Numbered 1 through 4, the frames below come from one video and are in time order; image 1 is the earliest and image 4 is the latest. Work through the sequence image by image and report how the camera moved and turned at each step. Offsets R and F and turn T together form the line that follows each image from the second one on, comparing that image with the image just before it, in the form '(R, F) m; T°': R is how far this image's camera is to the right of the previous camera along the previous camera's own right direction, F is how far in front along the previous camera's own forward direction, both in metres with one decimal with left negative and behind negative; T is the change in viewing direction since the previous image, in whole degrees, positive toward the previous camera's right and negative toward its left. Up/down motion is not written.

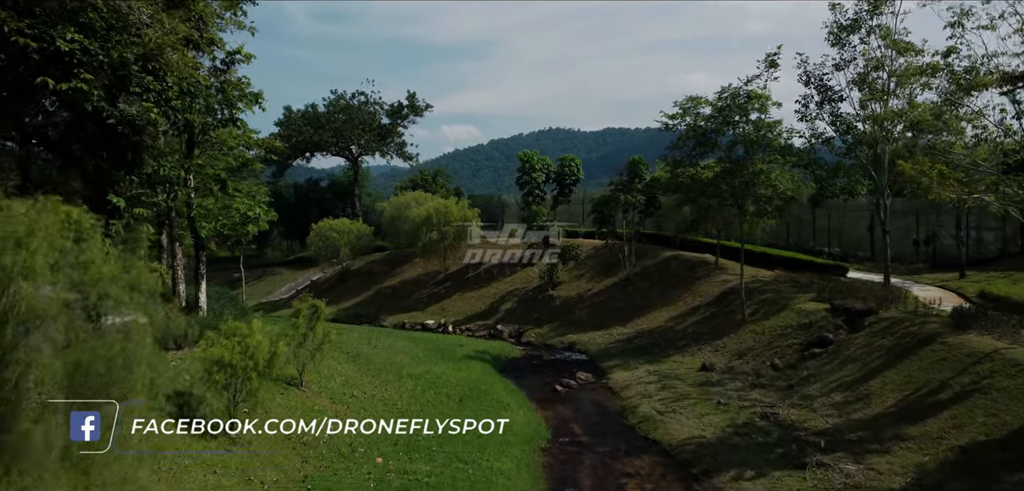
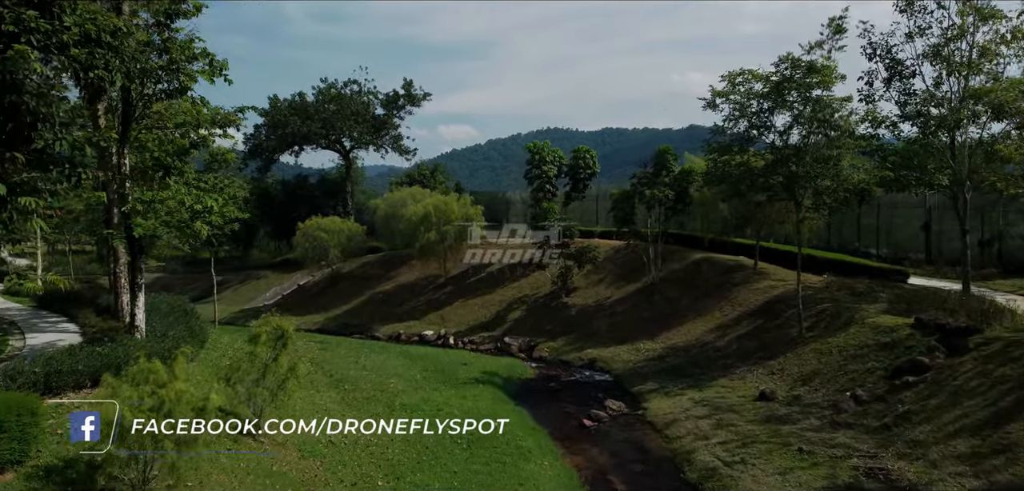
(-0.5, +3.7) m; 0°
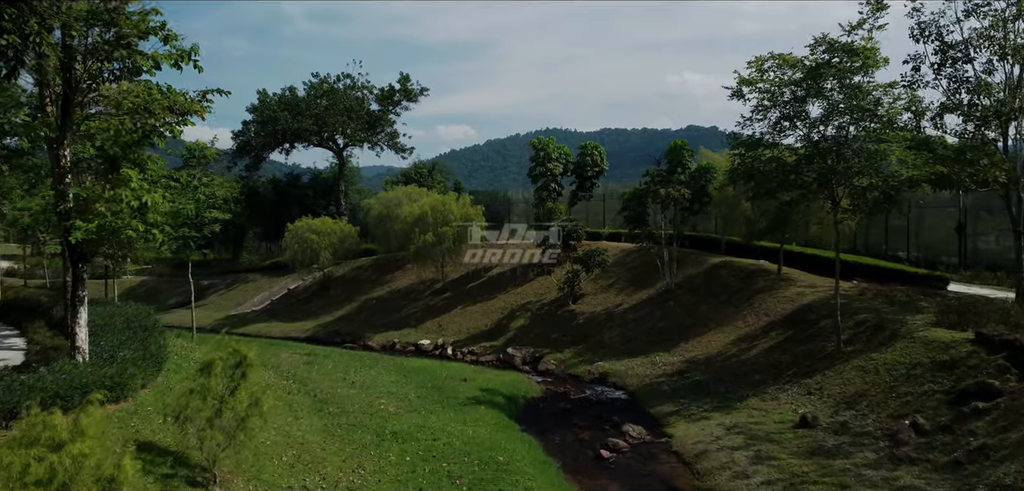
(-0.2, +2.0) m; 0°
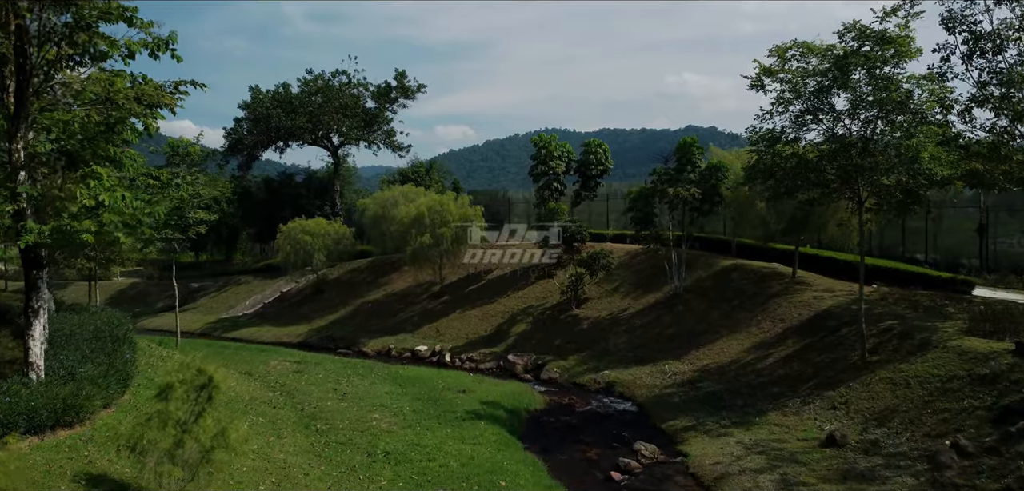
(-0.1, +1.2) m; 0°
